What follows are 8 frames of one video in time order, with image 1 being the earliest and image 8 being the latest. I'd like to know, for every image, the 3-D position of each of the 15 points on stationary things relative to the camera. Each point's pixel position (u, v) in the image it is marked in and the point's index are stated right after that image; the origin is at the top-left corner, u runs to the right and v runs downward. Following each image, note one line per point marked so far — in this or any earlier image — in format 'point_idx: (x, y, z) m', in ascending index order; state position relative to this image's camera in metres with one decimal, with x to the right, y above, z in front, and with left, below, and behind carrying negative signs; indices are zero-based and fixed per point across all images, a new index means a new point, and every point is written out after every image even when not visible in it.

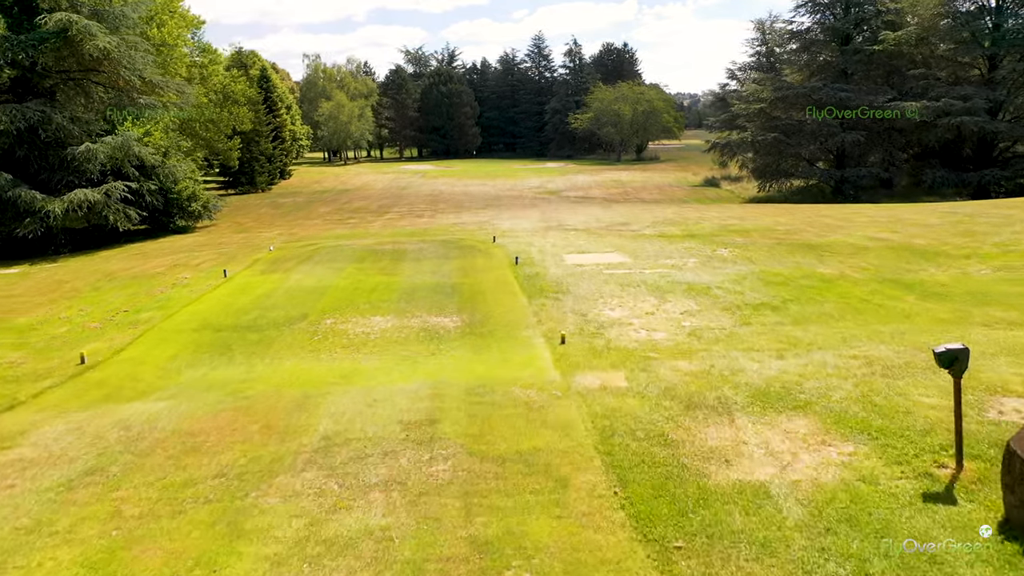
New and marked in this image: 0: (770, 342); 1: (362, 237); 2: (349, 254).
0: (+2.2, -0.5, +8.0) m
1: (-3.1, +1.1, +19.4) m
2: (-2.7, +0.6, +15.3) m
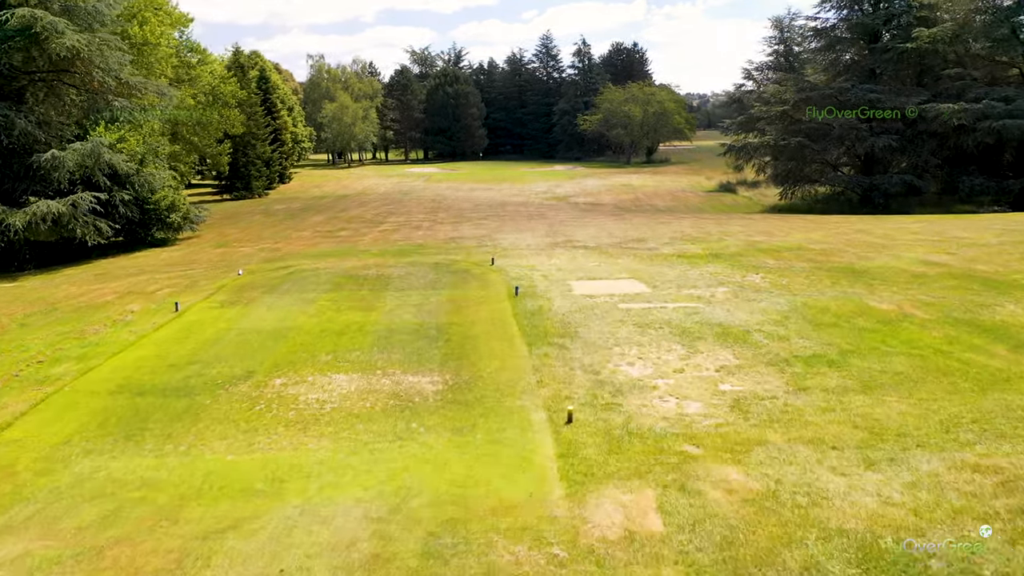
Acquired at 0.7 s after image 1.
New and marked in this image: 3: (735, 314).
0: (+2.2, -0.9, +6.1) m
1: (-3.1, +0.6, +17.5) m
2: (-2.7, +0.1, +13.4) m
3: (+2.5, -0.3, +10.5) m
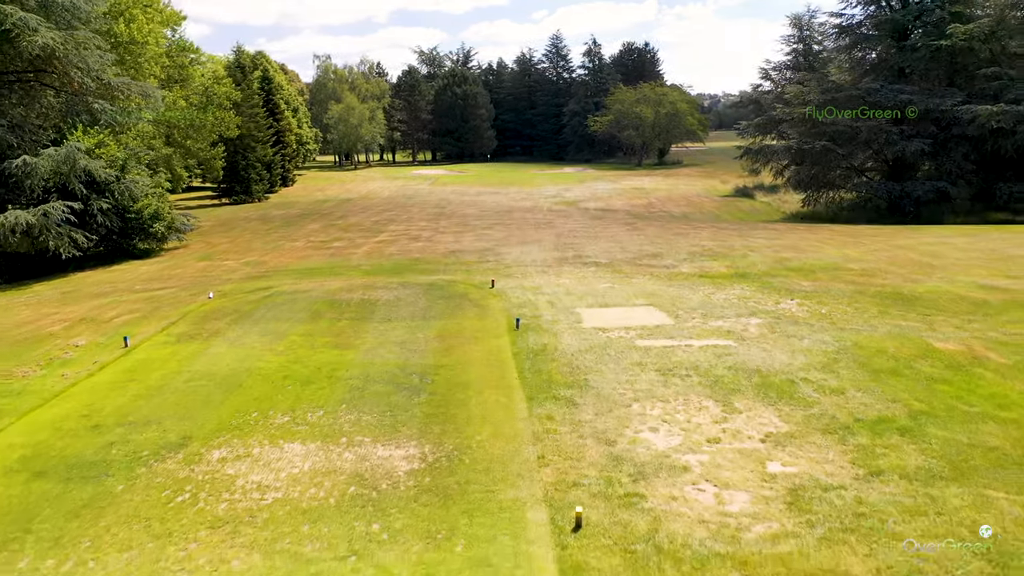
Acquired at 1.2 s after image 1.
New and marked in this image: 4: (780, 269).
0: (+2.1, -1.3, +4.5) m
1: (-3.0, +0.3, +16.0) m
2: (-2.7, -0.2, +11.9) m
3: (+2.5, -0.6, +8.9) m
4: (+4.2, +0.3, +14.5) m
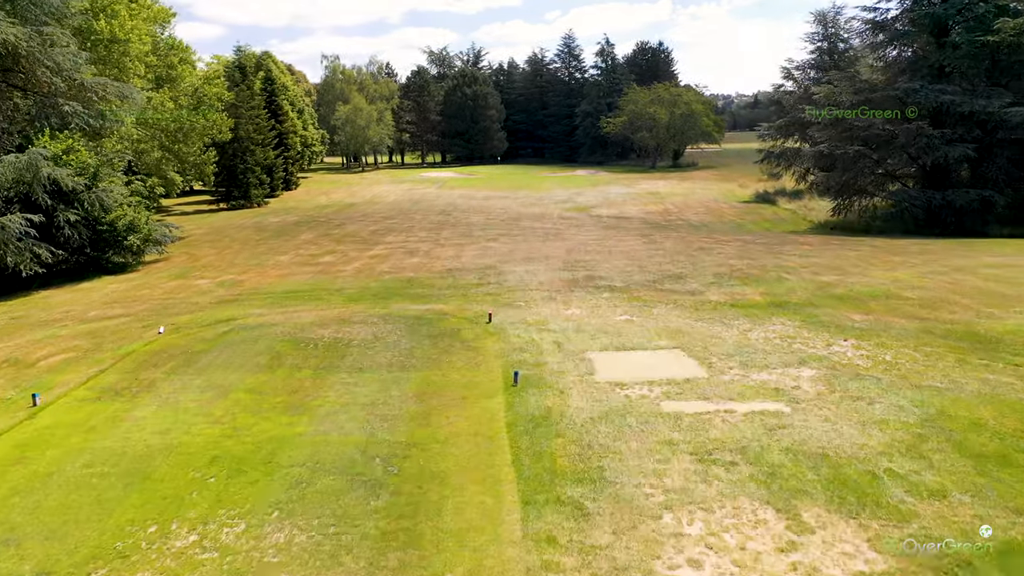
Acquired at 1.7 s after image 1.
0: (+2.0, -1.7, +2.6) m
1: (-3.0, -0.2, +14.1) m
2: (-2.7, -0.6, +10.0) m
3: (+2.4, -1.1, +7.0) m
4: (+4.2, -0.1, +12.6) m
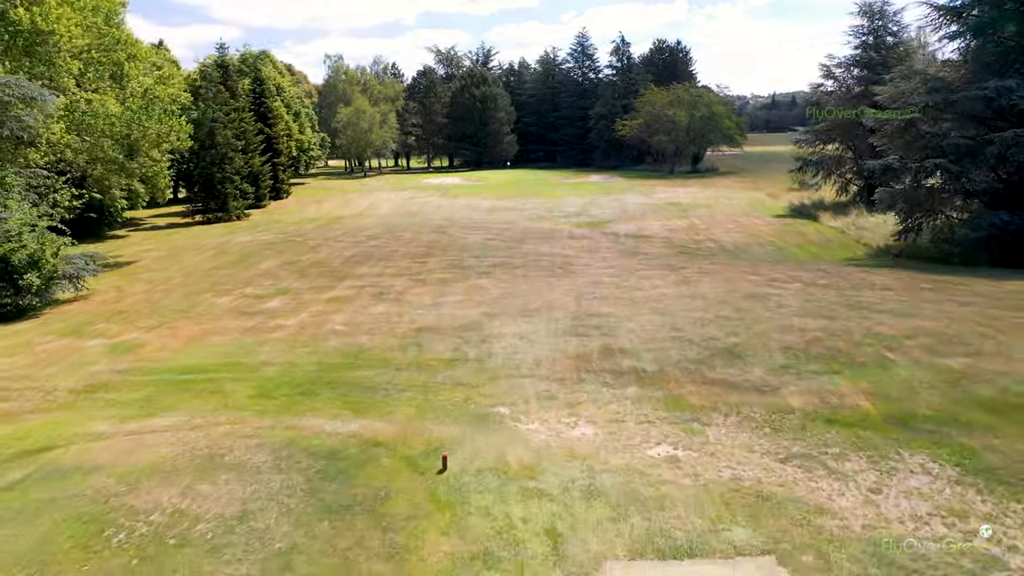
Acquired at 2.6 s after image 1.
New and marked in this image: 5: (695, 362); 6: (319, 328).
0: (+1.7, -2.6, -1.8) m
1: (-3.2, -1.1, +9.8) m
2: (-2.9, -1.5, +5.7) m
3: (+2.2, -2.0, +2.6) m
4: (+4.0, -1.0, +8.2) m
5: (+2.0, -0.8, +10.2) m
6: (-2.8, -0.6, +13.4) m
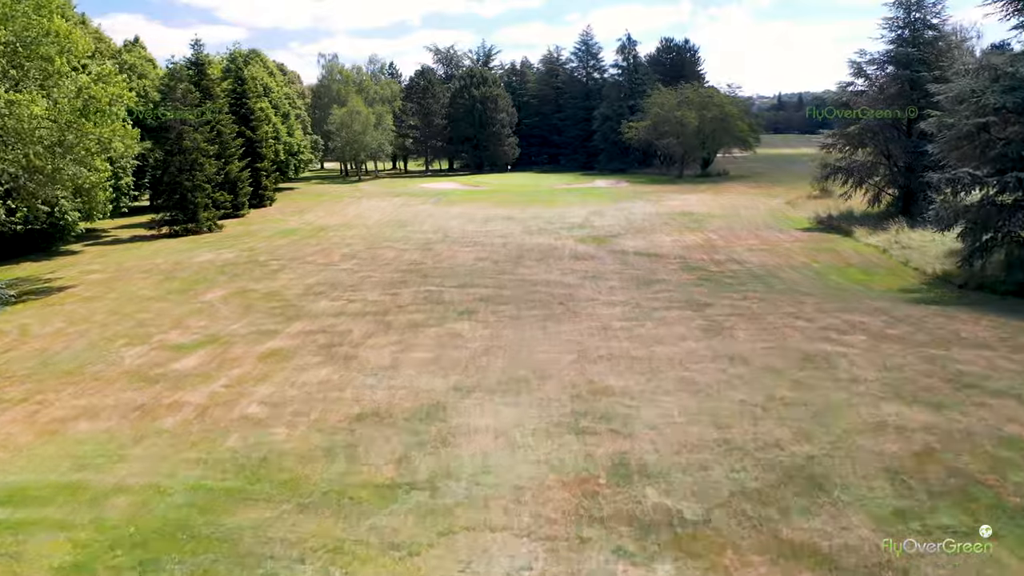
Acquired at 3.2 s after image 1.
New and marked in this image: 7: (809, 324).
0: (+1.4, -3.3, -5.3) m
1: (-3.4, -1.8, +6.3) m
2: (-3.2, -2.2, +2.2) m
3: (+1.9, -2.7, -1.0) m
4: (+3.8, -1.8, +4.6) m
5: (+1.8, -1.5, +6.6) m
6: (-3.1, -1.3, +9.9) m
7: (+4.4, -0.5, +13.5) m
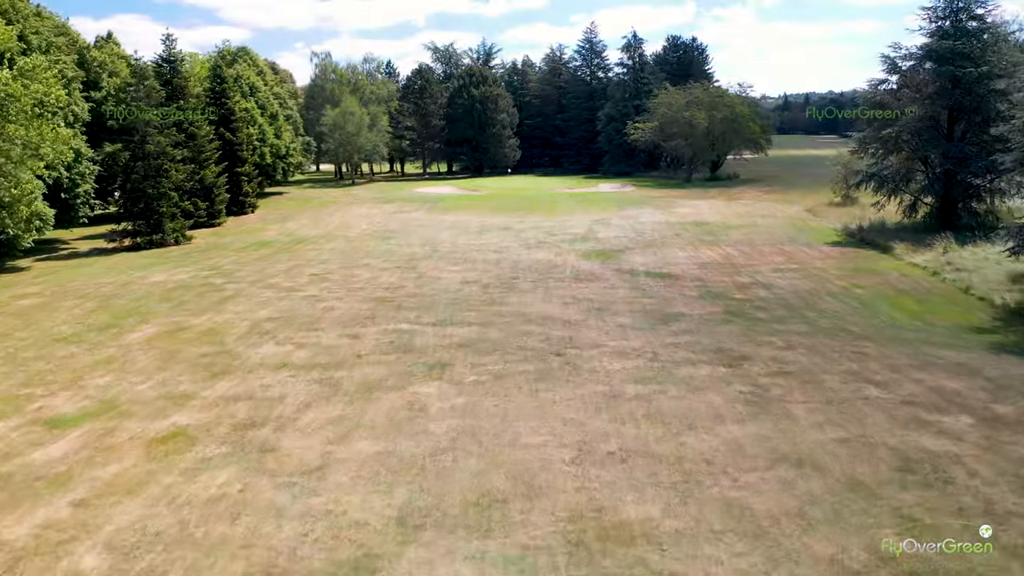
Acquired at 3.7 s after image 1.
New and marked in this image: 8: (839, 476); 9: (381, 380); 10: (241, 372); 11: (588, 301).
0: (+1.1, -3.9, -8.7) m
1: (-3.7, -2.4, +3.0) m
2: (-3.4, -2.9, -1.1) m
3: (+1.6, -3.3, -4.3) m
4: (+3.5, -2.4, +1.3) m
5: (+1.5, -2.2, +3.3) m
6: (-3.3, -1.9, +6.6) m
7: (+4.1, -1.2, +10.2) m
8: (+2.6, -1.5, +7.5) m
9: (-1.7, -1.2, +11.7) m
10: (-3.7, -1.1, +12.5) m
11: (+1.5, -0.3, +18.3) m
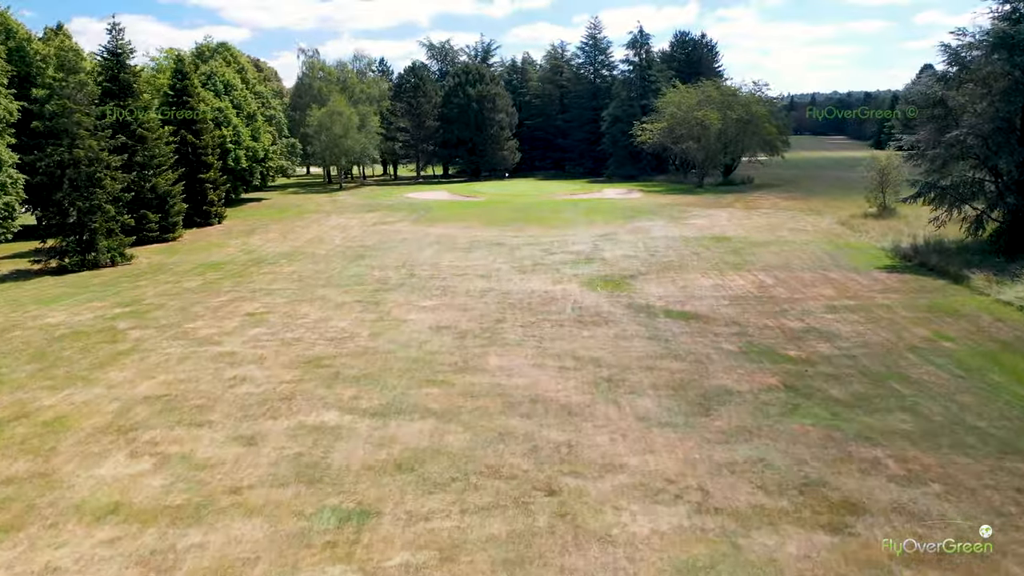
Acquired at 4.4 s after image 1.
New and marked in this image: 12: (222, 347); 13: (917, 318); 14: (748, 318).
0: (+0.7, -4.8, -13.5) m
1: (-4.0, -3.3, -1.8) m
2: (-3.8, -3.7, -5.9) m
3: (+1.2, -4.2, -9.1) m
4: (+3.2, -3.3, -3.5) m
5: (+1.2, -3.0, -1.5) m
6: (-3.6, -2.8, +1.8) m
7: (+3.8, -2.1, +5.4) m
8: (+2.3, -2.4, +2.6) m
9: (-2.0, -2.0, +6.9) m
10: (-4.0, -2.0, +7.7) m
11: (+1.2, -1.1, +13.5) m
12: (-4.9, -1.0, +15.3) m
13: (+7.7, -0.6, +17.3) m
14: (+4.7, -0.6, +18.1) m
